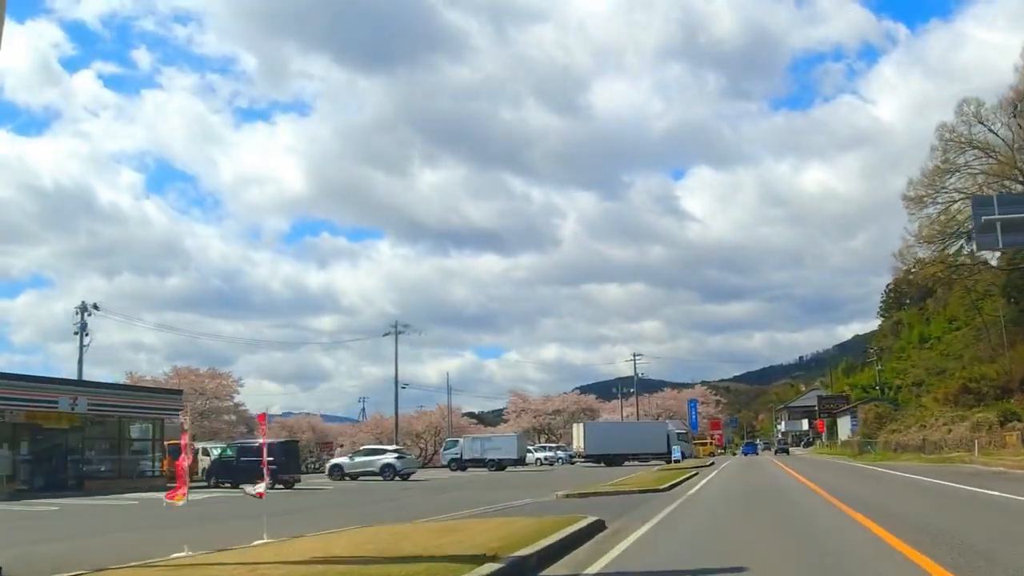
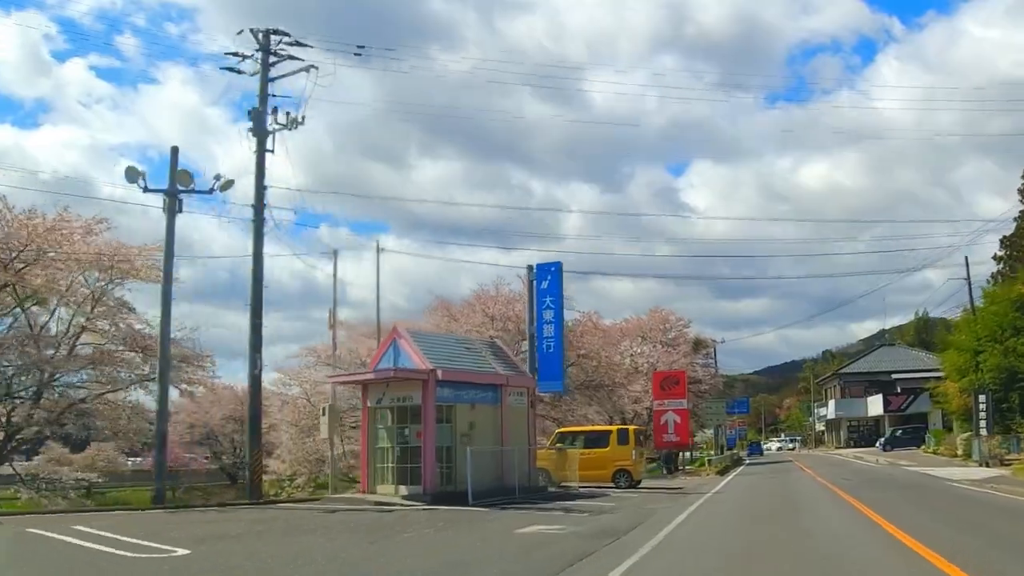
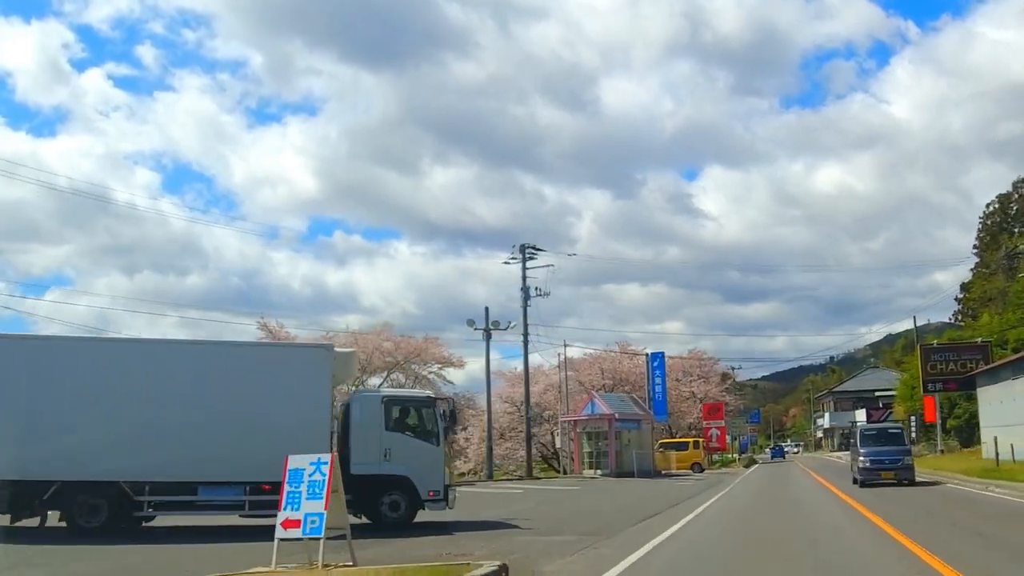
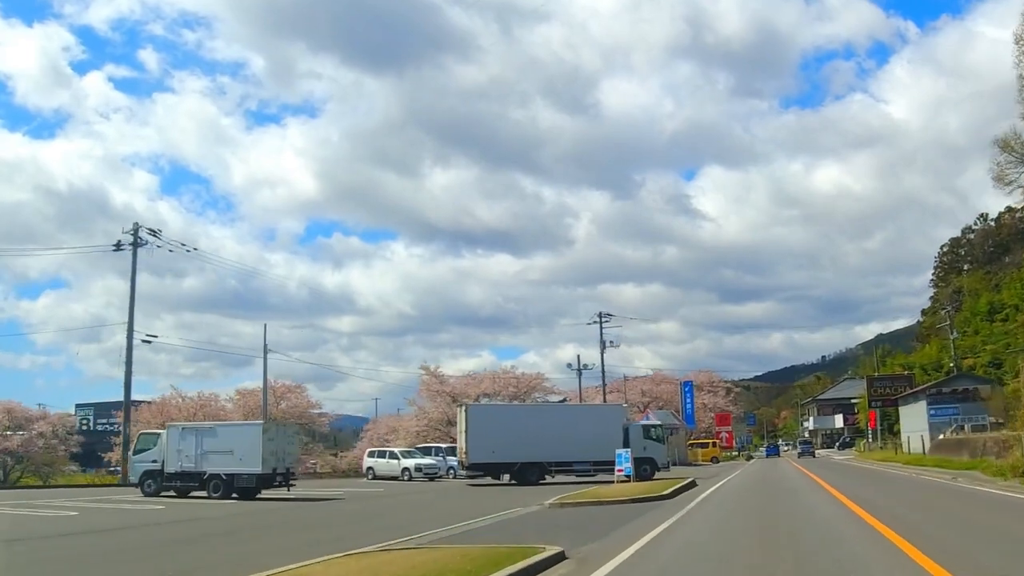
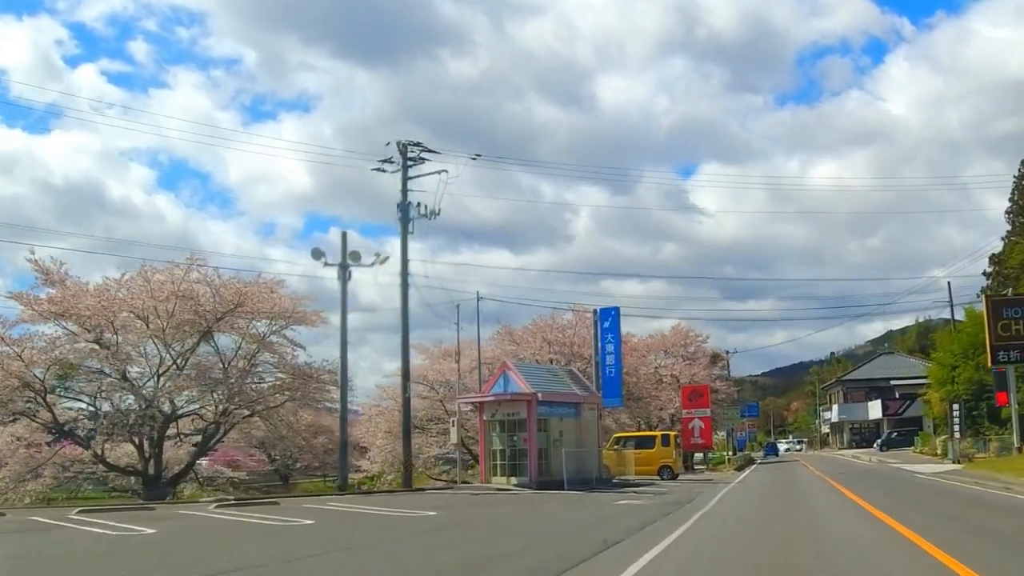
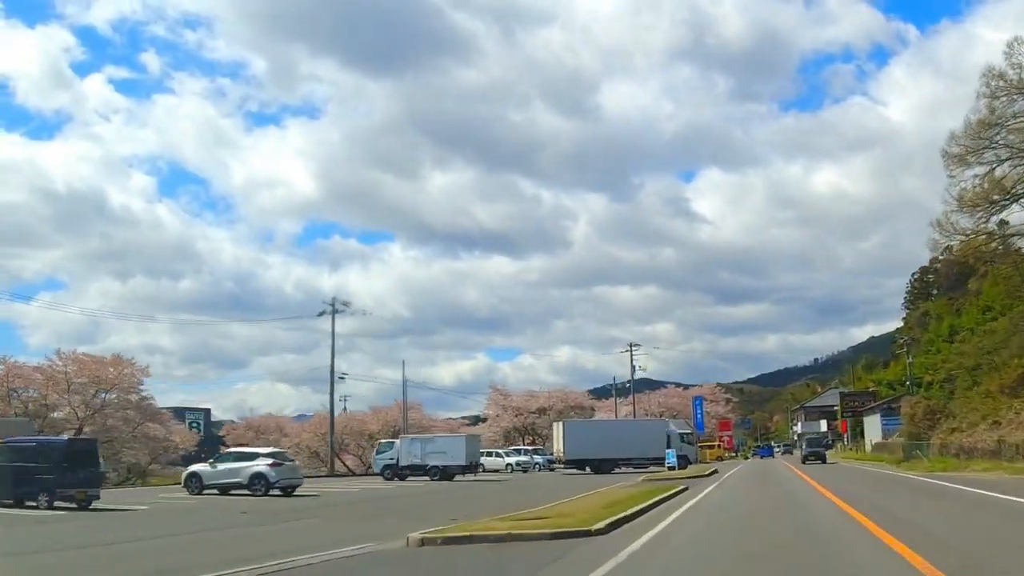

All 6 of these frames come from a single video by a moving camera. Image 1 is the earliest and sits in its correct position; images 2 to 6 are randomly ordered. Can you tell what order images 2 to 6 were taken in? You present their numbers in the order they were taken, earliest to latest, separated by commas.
6, 4, 3, 5, 2
